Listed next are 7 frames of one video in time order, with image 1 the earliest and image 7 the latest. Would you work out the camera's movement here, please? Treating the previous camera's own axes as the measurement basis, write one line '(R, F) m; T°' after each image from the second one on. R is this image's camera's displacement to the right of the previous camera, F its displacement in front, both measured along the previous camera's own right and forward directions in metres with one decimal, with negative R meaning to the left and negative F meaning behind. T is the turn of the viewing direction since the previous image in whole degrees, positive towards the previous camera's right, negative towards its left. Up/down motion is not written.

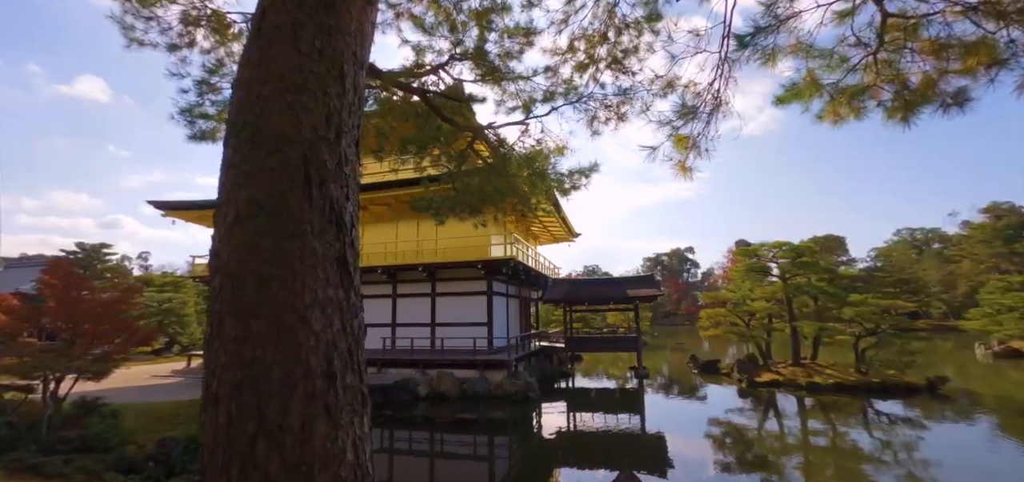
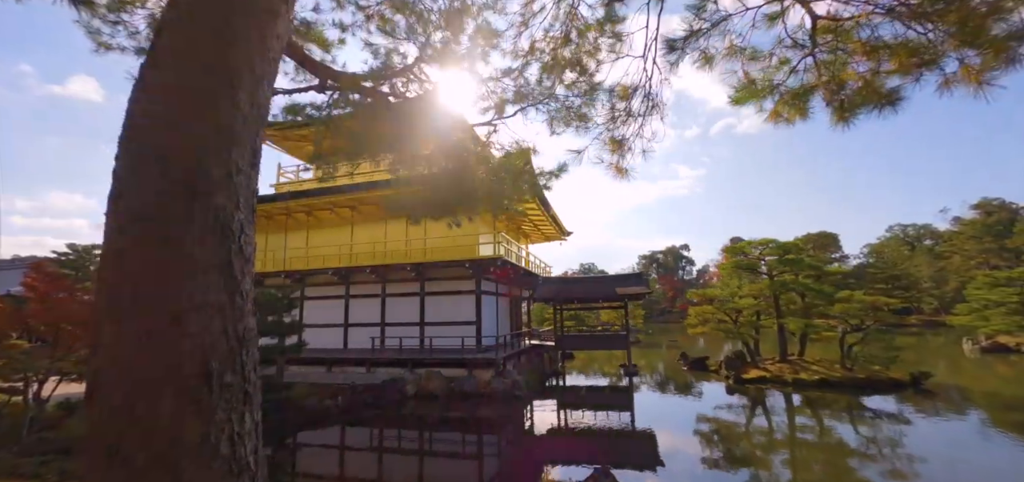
(+0.2, 0.0) m; 0°
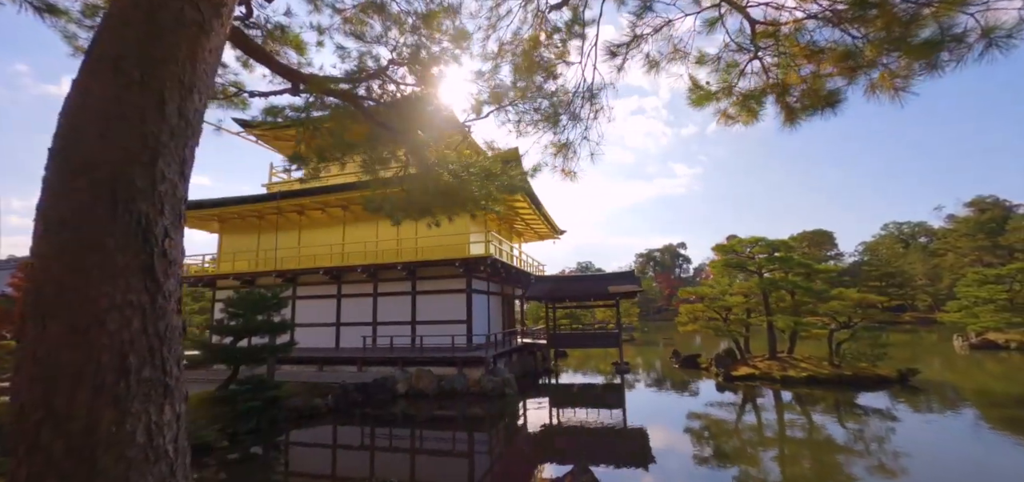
(+0.2, -0.1) m; 0°
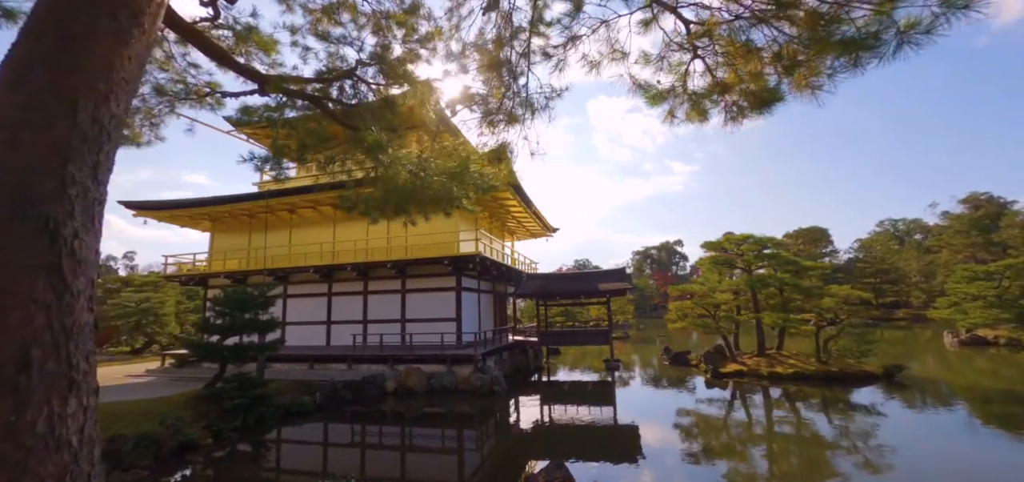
(+0.2, 0.0) m; 0°
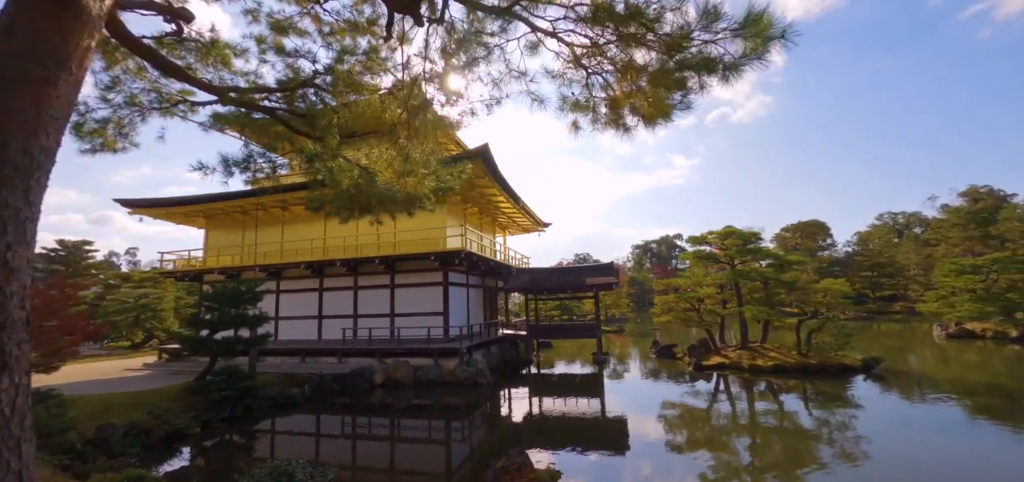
(+0.4, -0.2) m; 0°
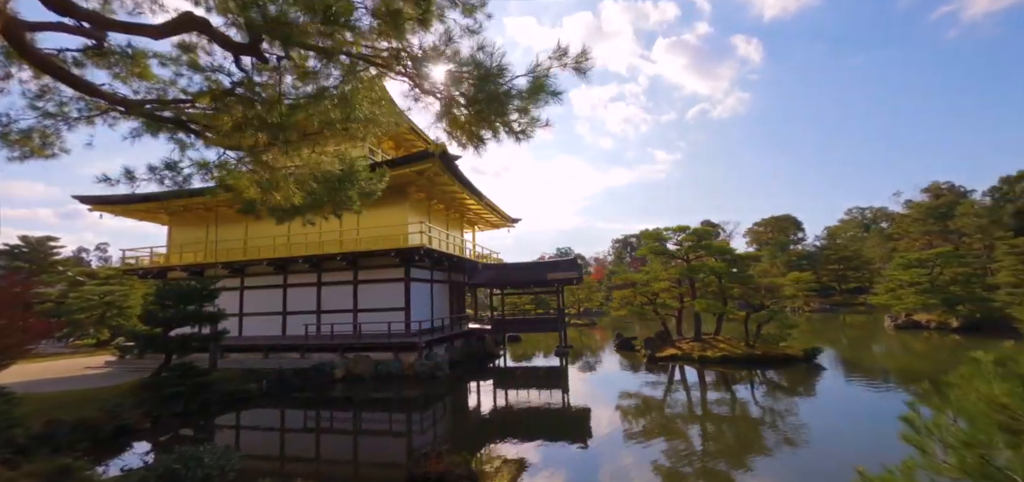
(+0.7, -0.3) m; +2°
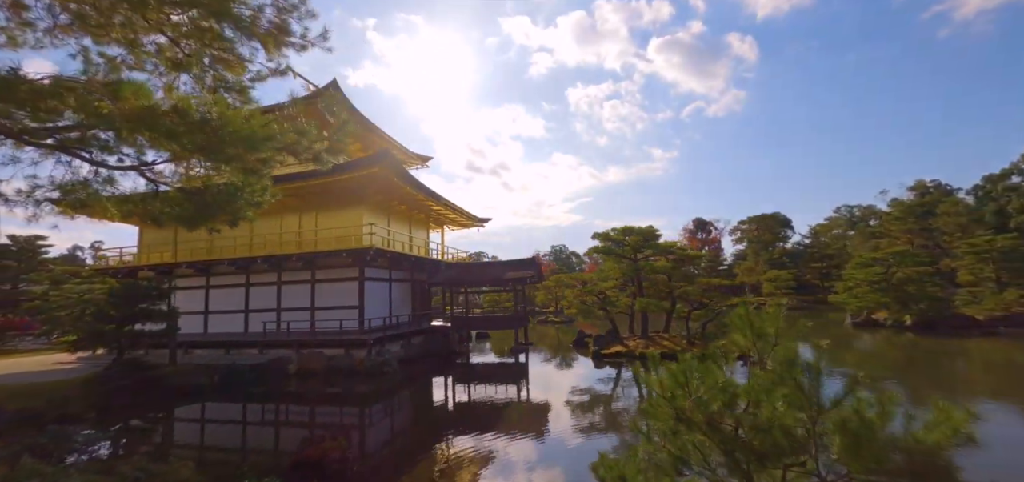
(+1.4, -0.5) m; 0°
